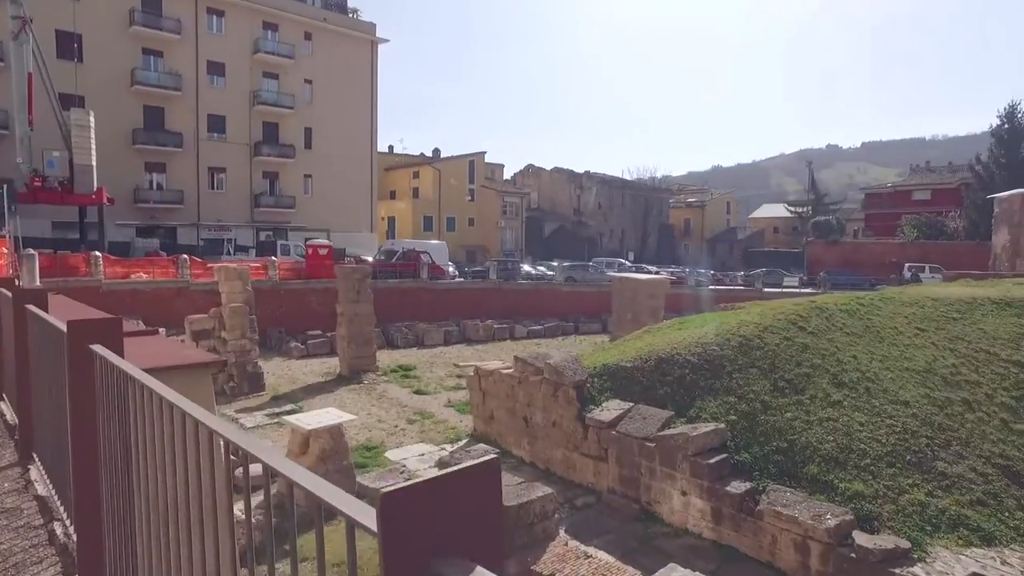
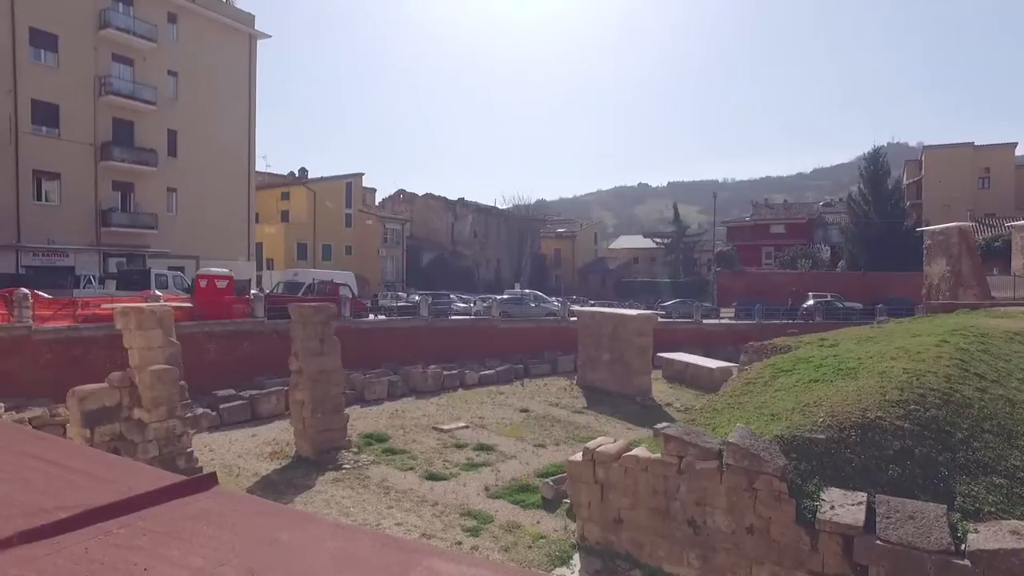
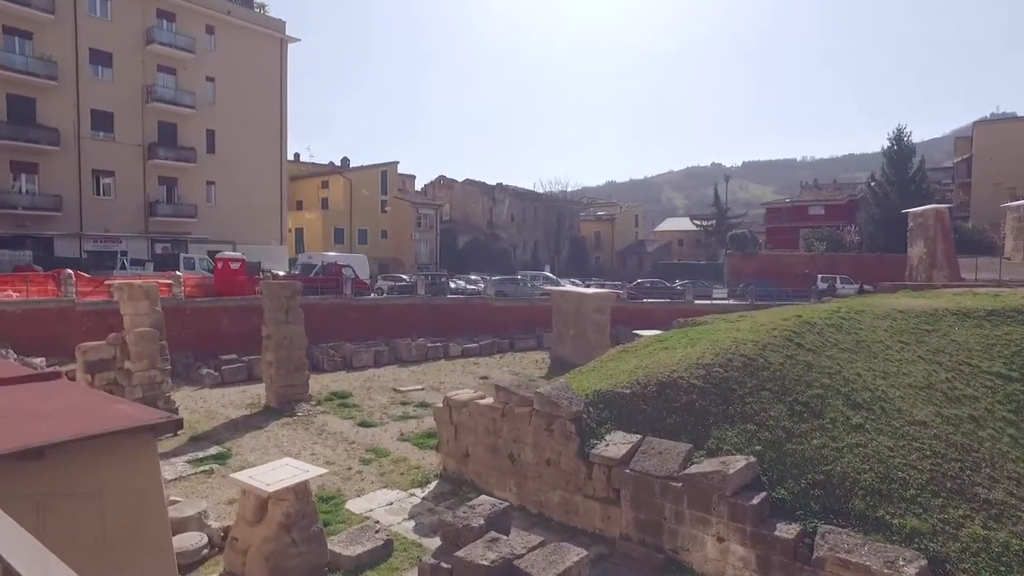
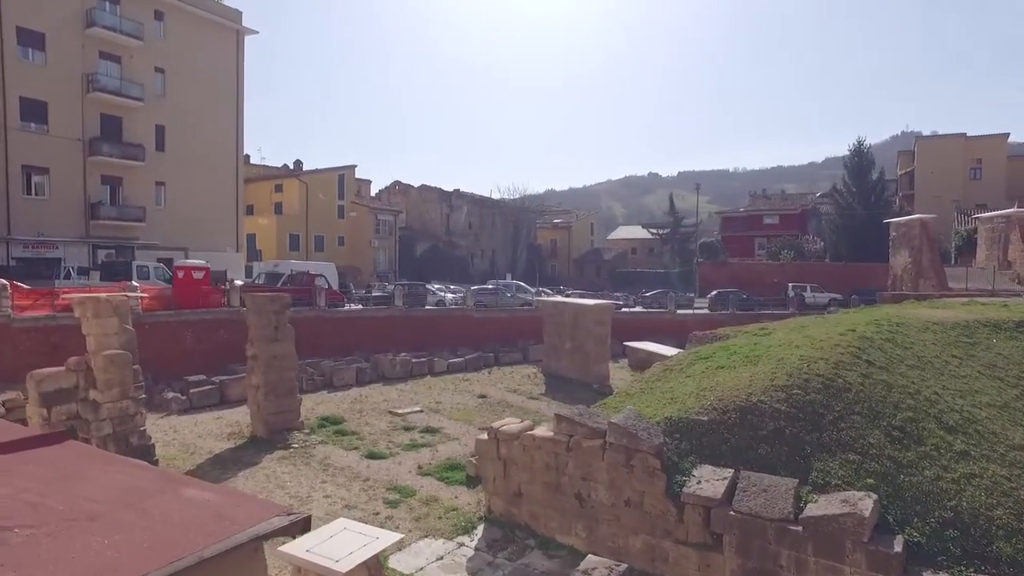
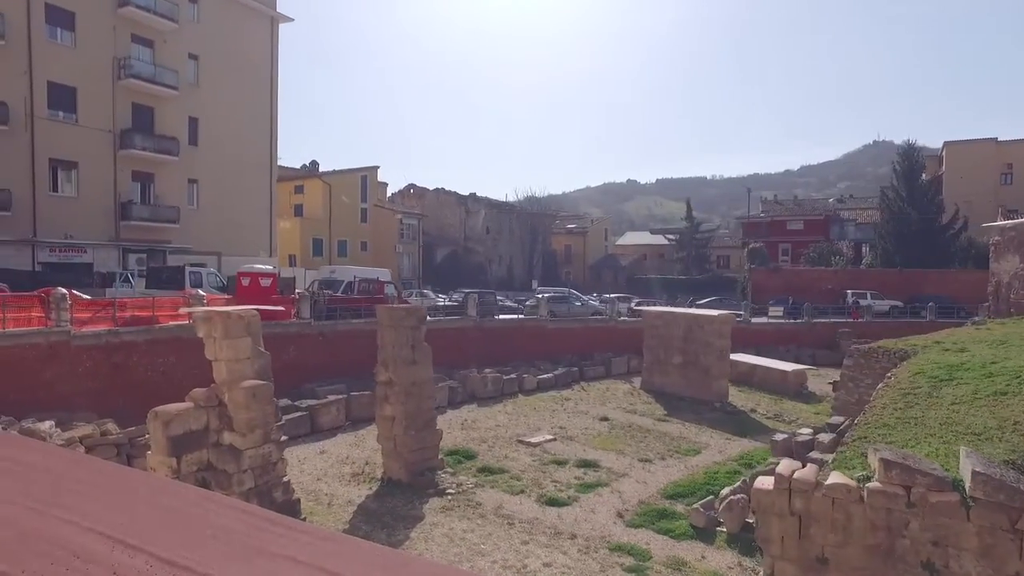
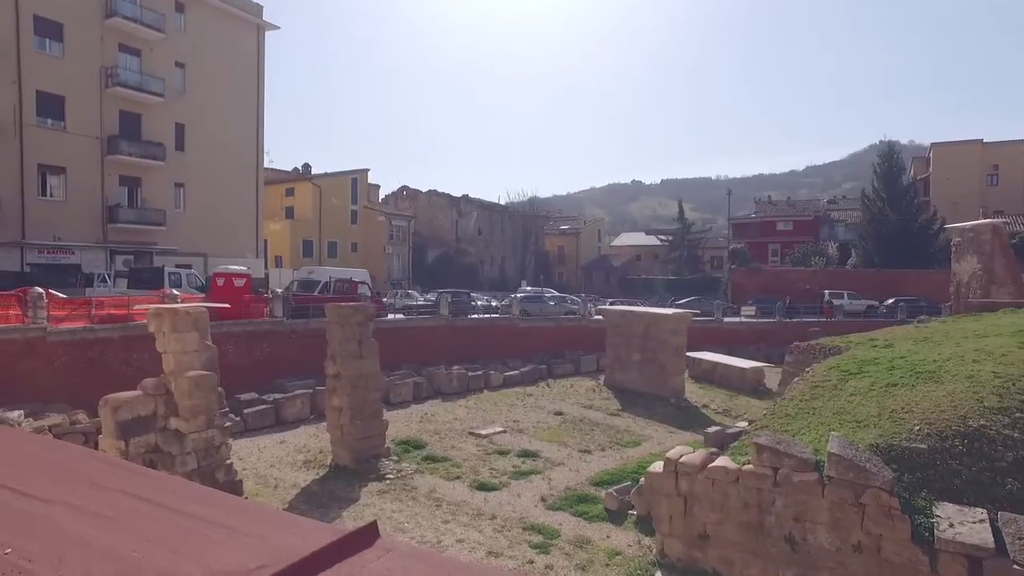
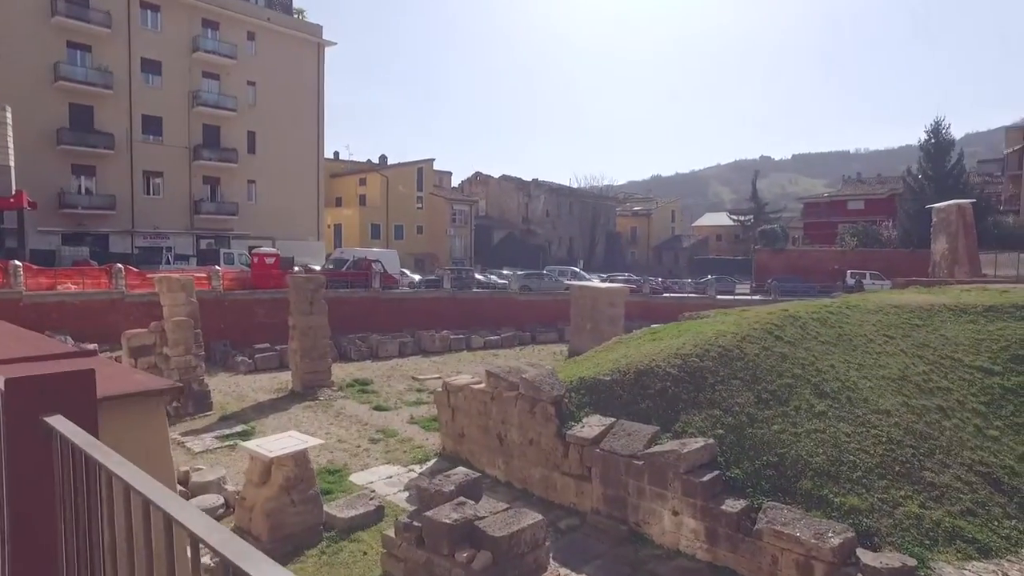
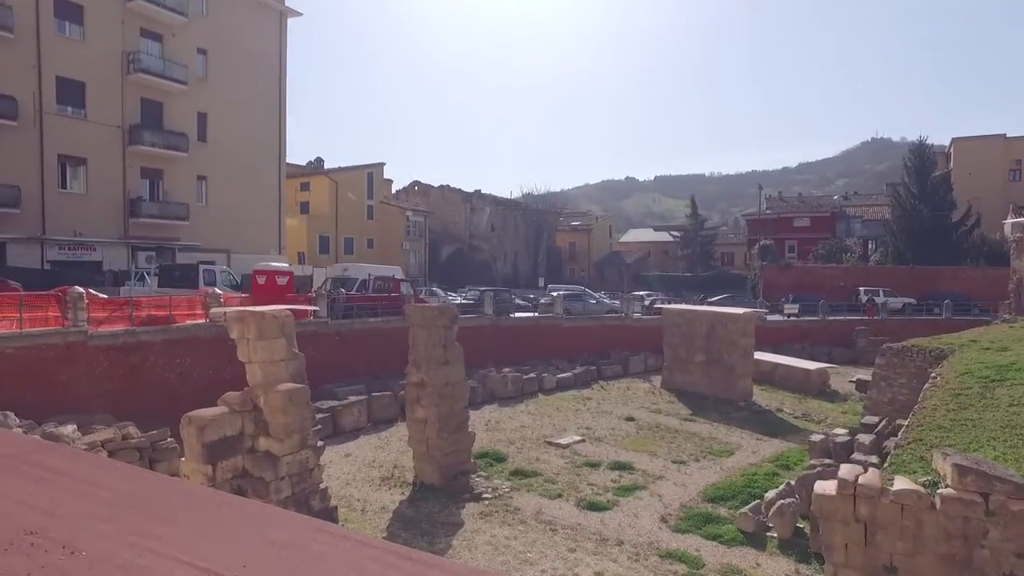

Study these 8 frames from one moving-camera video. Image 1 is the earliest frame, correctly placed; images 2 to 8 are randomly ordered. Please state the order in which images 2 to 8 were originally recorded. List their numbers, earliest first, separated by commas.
7, 3, 4, 2, 6, 5, 8
